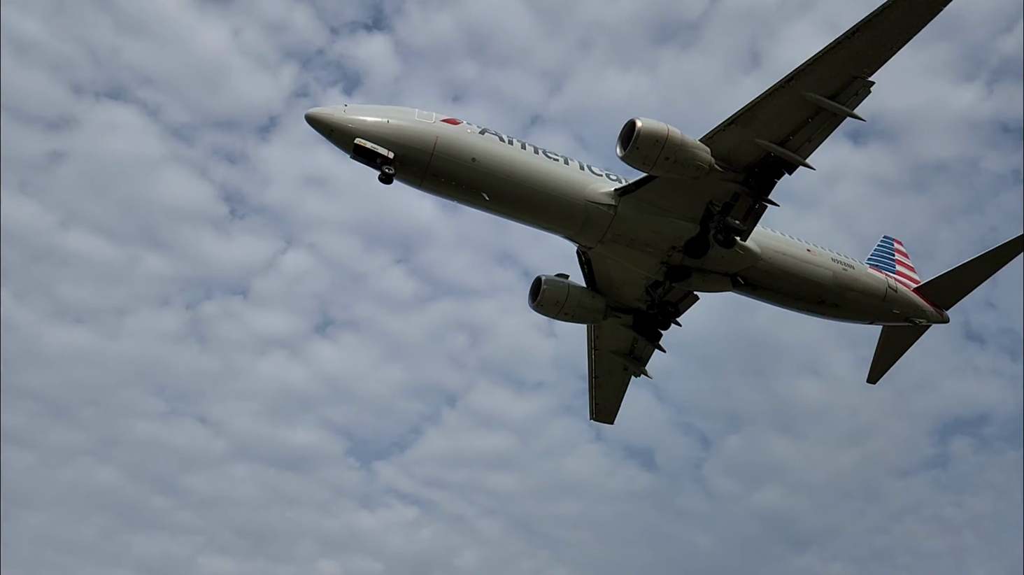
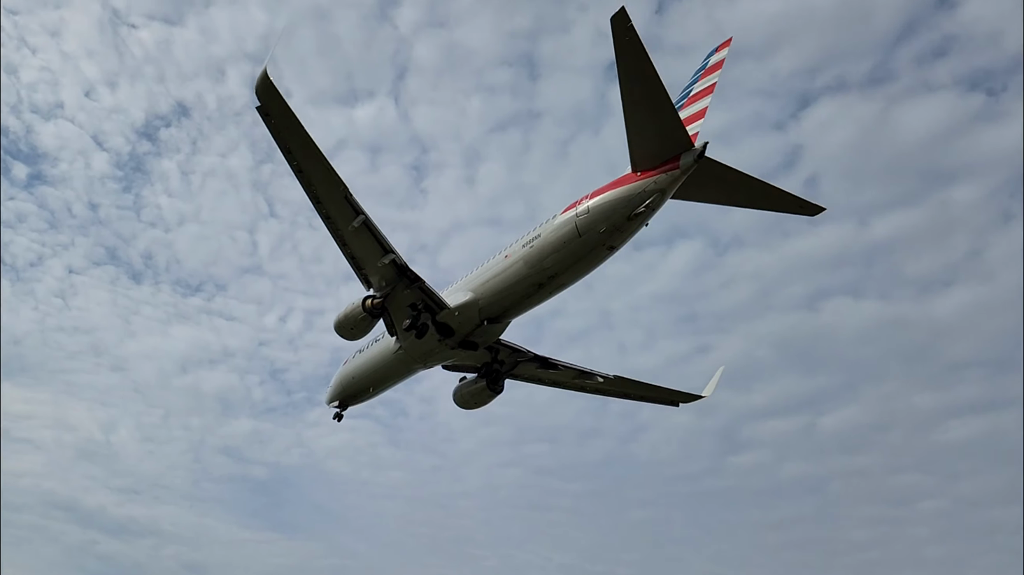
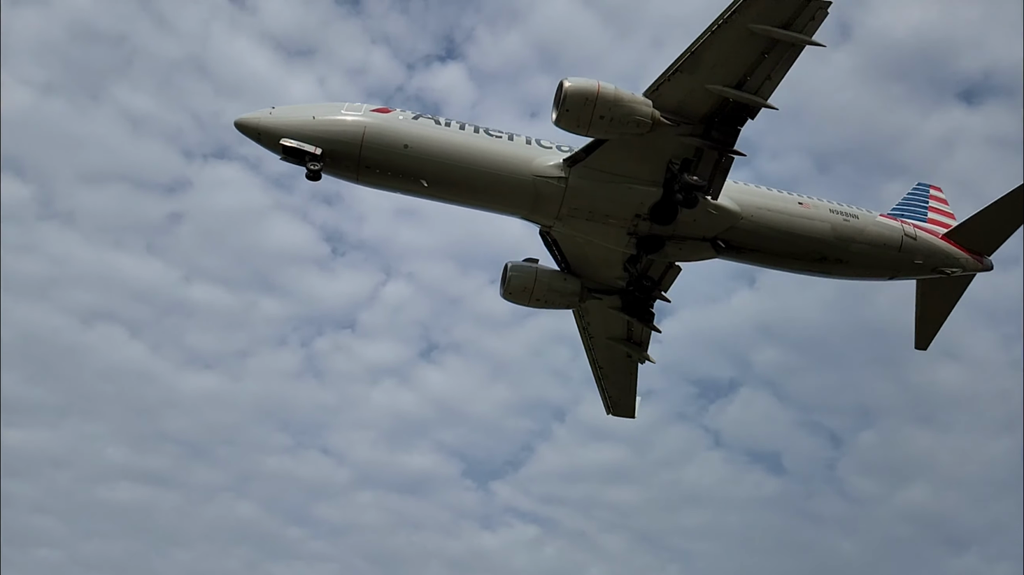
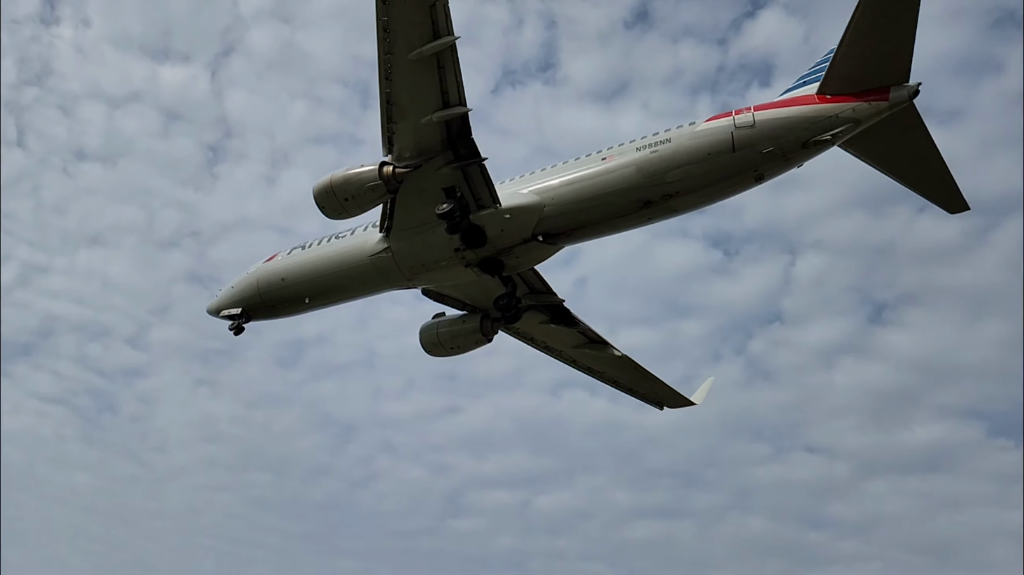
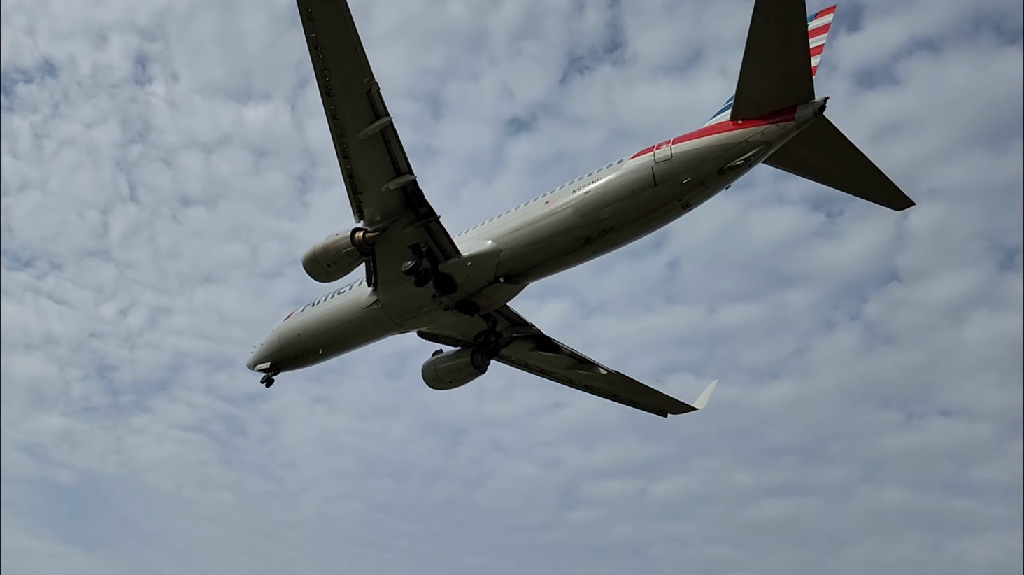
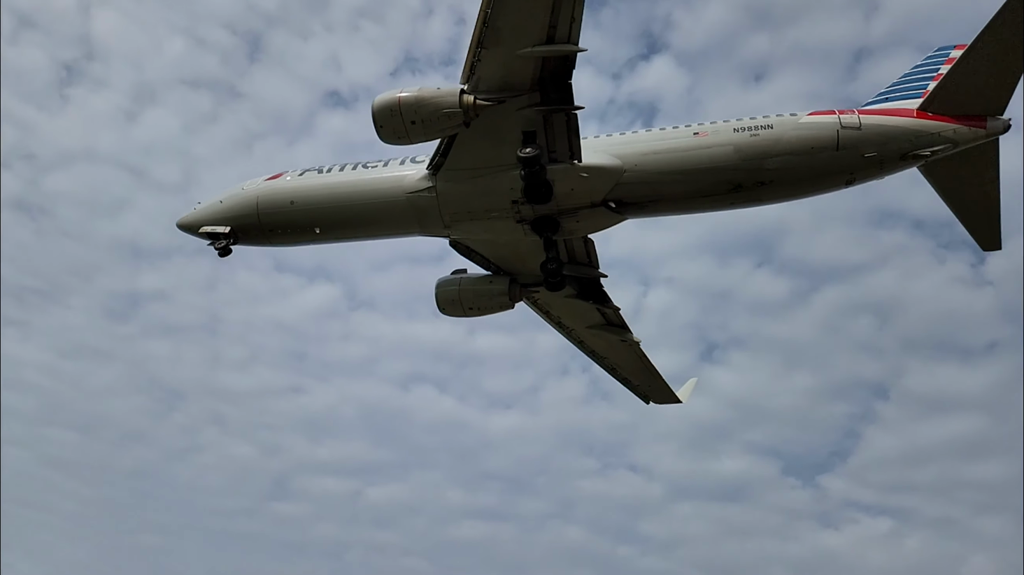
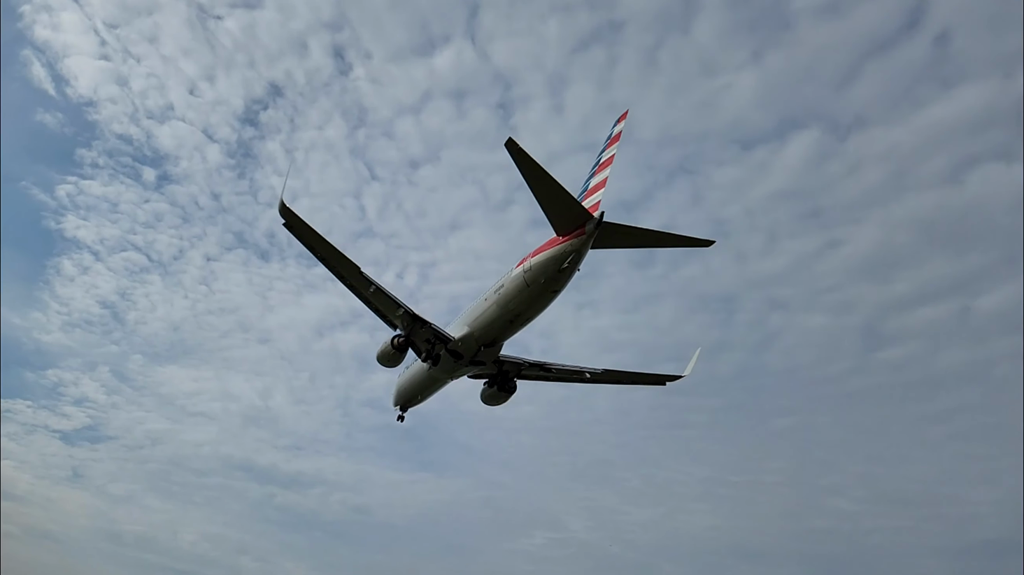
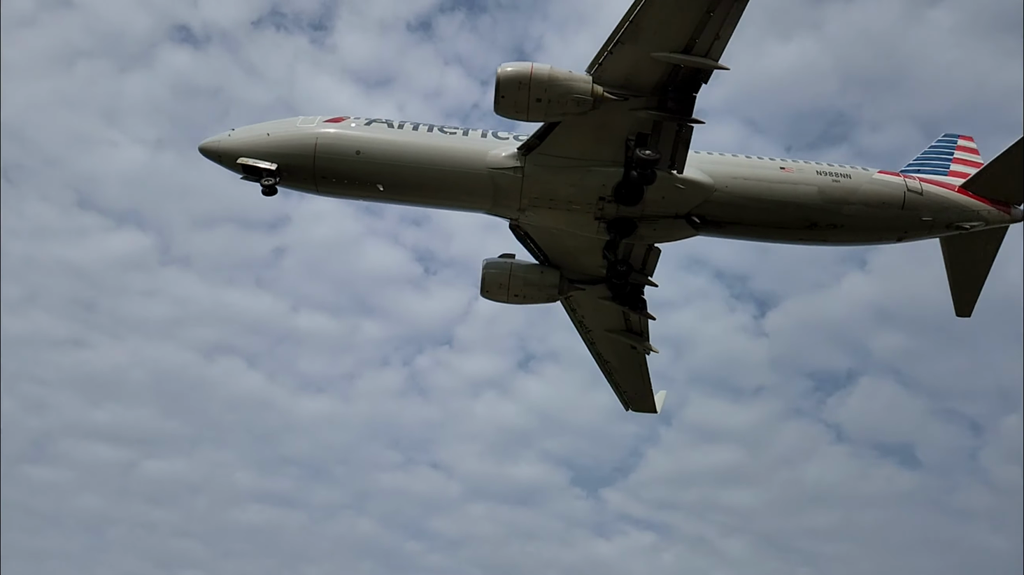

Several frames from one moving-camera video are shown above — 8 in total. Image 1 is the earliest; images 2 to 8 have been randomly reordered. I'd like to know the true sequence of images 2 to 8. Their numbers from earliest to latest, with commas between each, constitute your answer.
3, 8, 6, 4, 5, 2, 7
